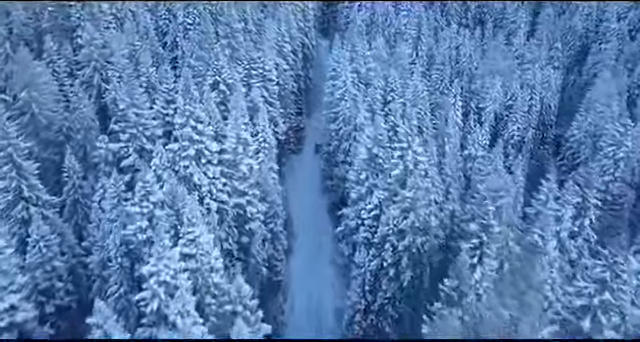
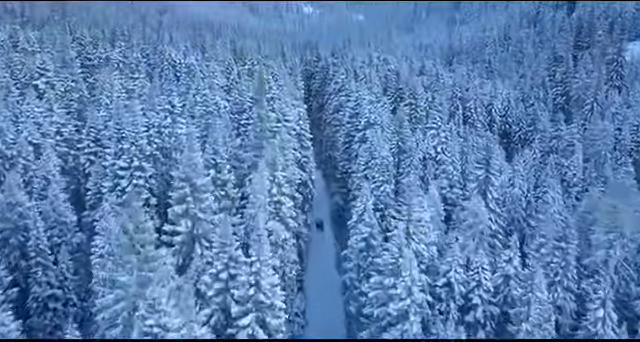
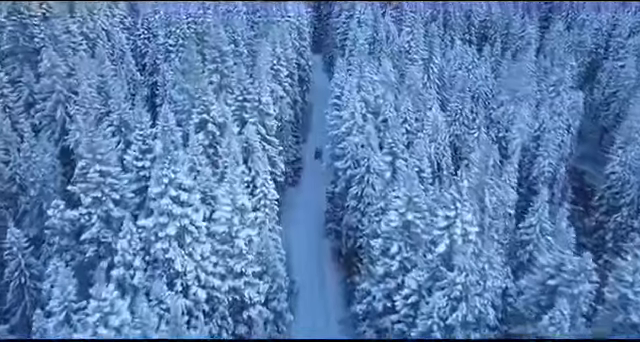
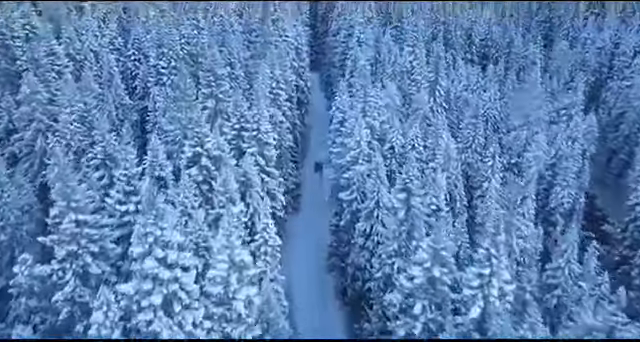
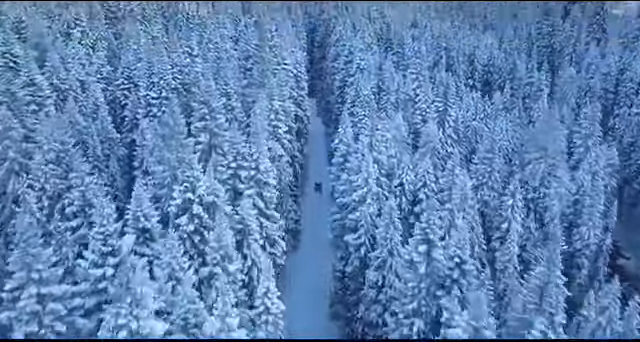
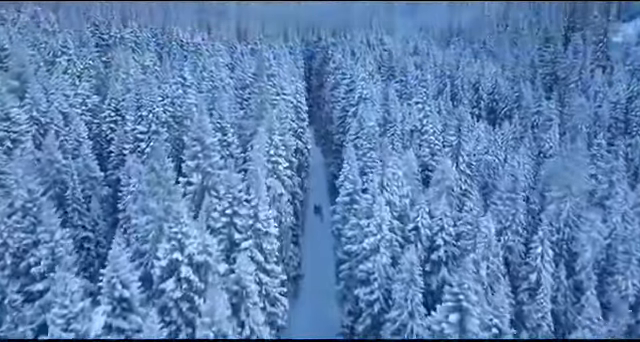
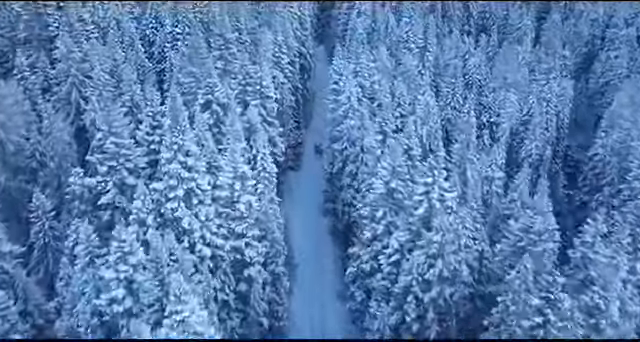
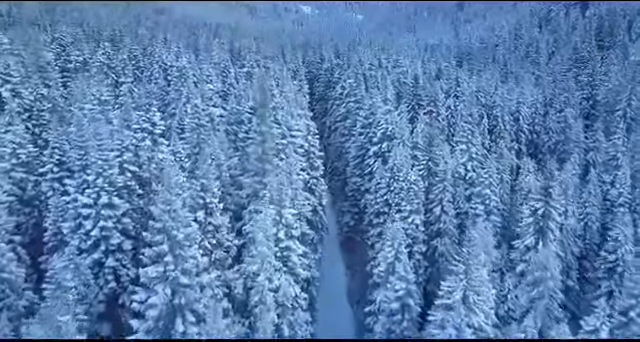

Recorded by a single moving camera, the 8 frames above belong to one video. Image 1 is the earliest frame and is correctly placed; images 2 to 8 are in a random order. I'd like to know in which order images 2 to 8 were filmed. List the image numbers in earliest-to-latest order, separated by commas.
7, 3, 4, 5, 6, 2, 8
